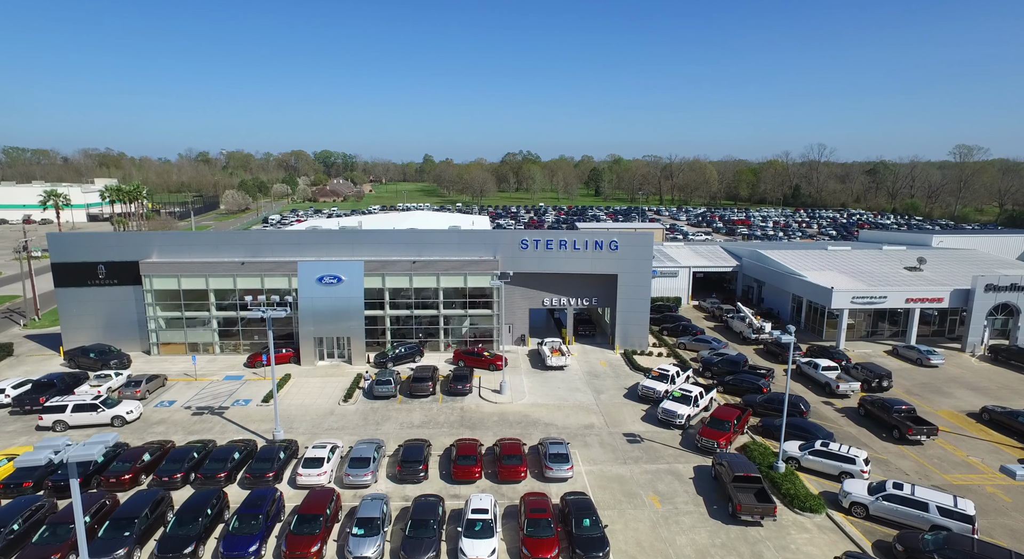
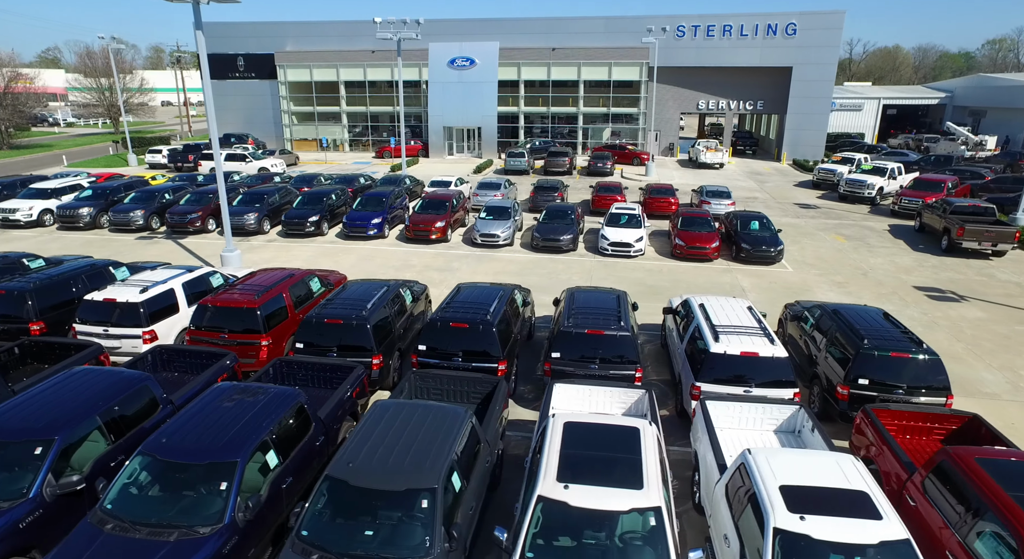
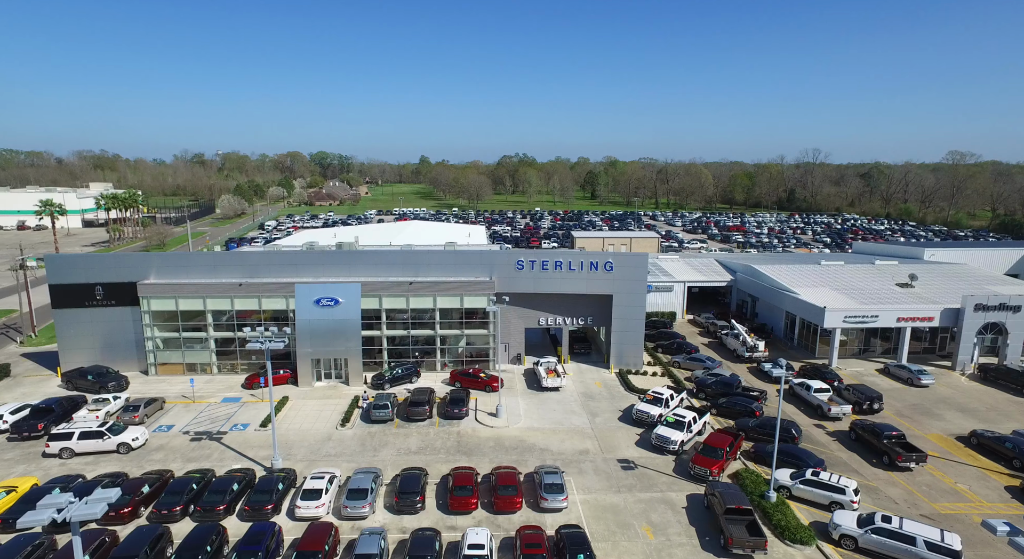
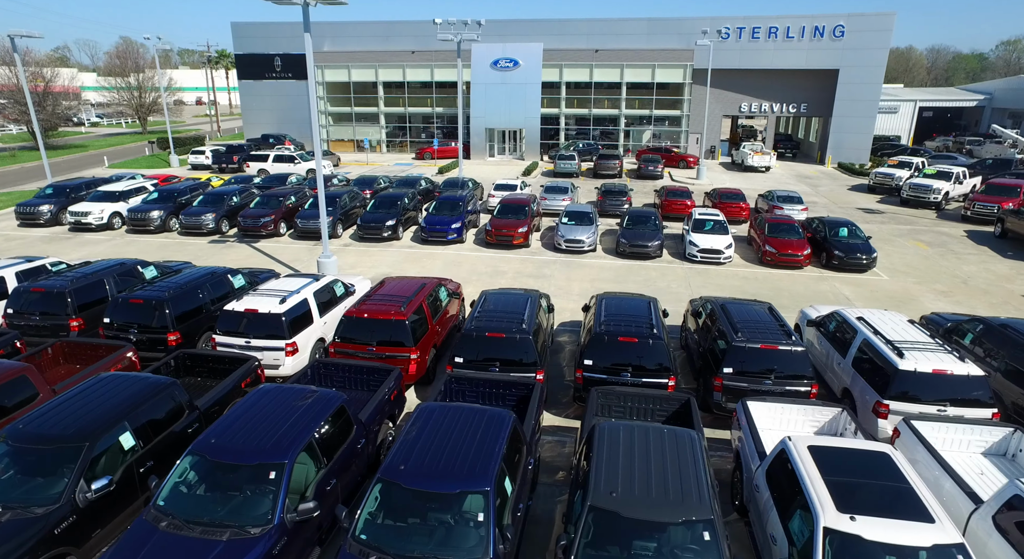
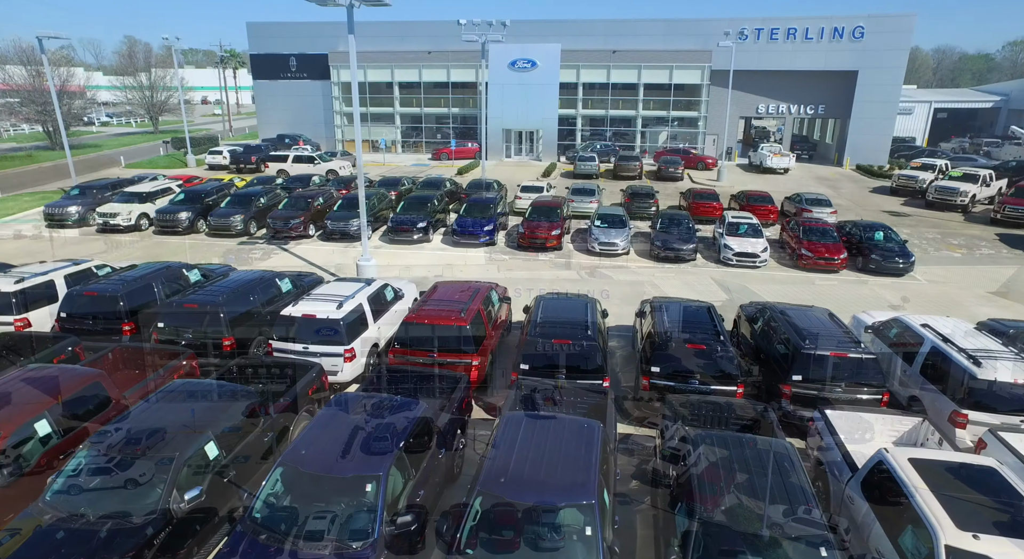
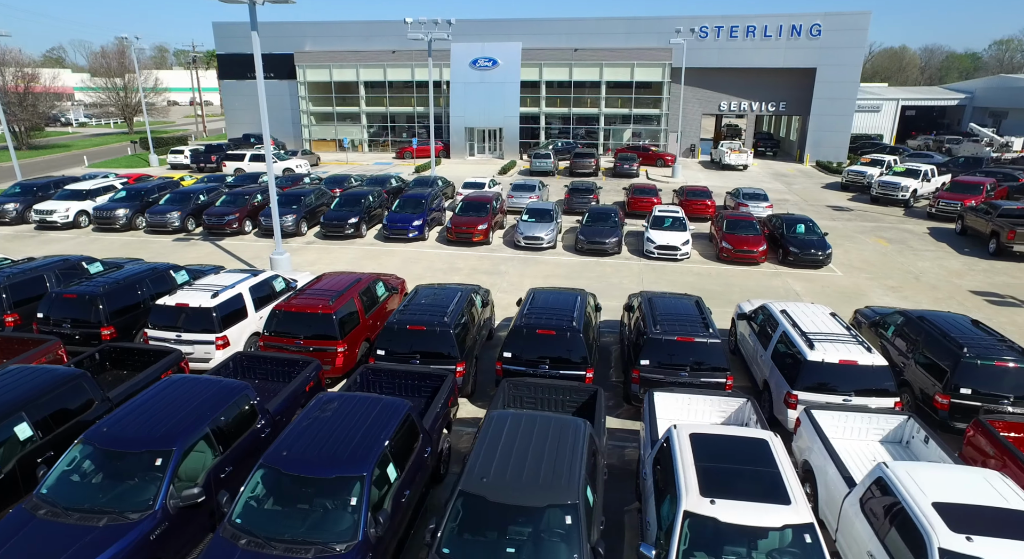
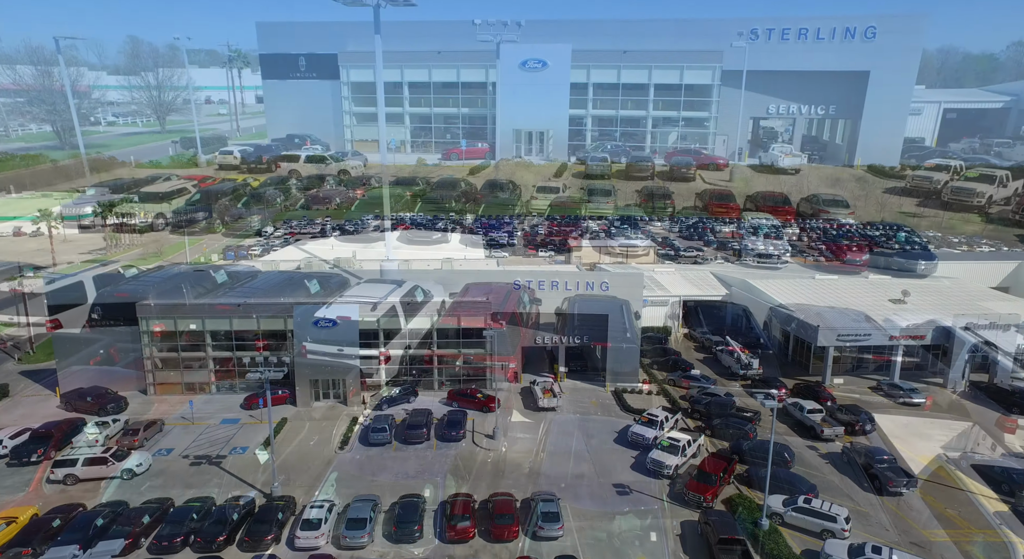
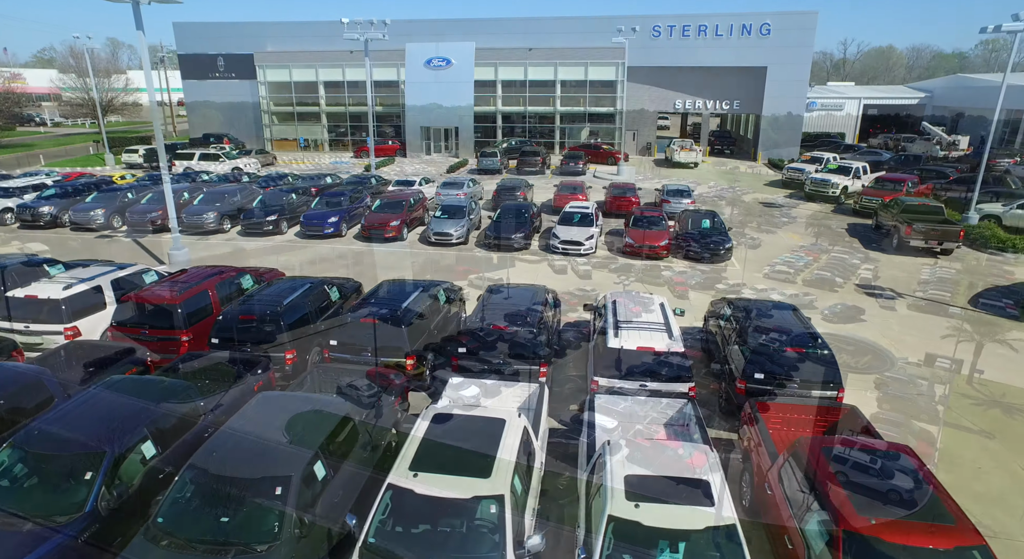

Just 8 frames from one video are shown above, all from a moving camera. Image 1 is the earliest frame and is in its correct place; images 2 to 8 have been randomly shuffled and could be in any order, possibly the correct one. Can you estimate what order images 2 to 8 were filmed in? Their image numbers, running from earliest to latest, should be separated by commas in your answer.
3, 7, 5, 4, 6, 2, 8
